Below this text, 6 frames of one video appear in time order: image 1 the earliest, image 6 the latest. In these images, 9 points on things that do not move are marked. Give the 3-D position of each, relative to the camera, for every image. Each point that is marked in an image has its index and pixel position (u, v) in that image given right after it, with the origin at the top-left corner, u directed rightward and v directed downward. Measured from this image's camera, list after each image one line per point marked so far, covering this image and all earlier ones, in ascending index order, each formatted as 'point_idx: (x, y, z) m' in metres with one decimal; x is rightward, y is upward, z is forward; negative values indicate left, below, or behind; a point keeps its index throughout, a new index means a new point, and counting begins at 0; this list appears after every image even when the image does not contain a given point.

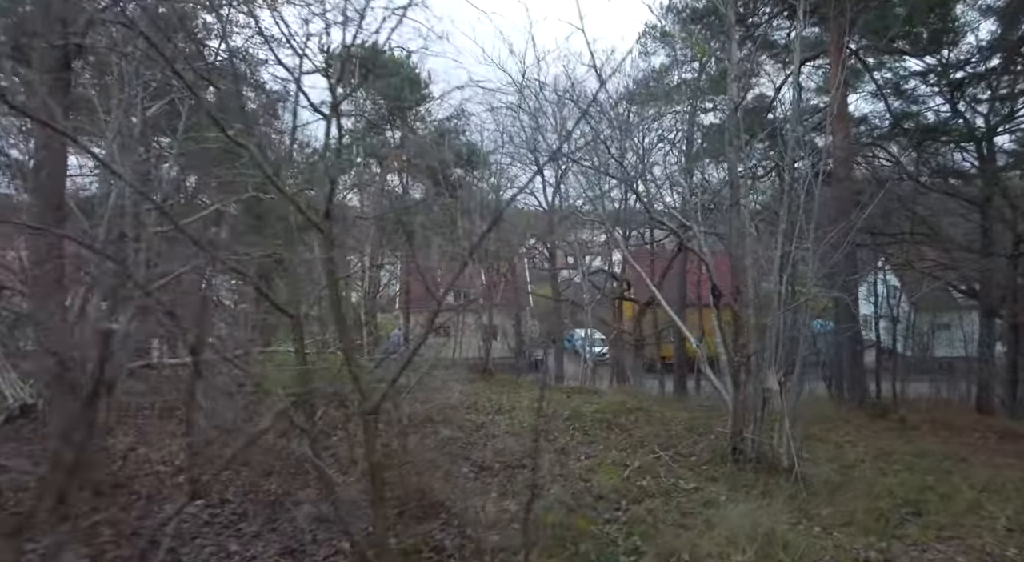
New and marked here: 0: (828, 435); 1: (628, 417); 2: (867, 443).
0: (+4.4, -2.2, +10.3) m
1: (+1.5, -1.8, +9.7) m
2: (+4.8, -2.2, +9.8) m
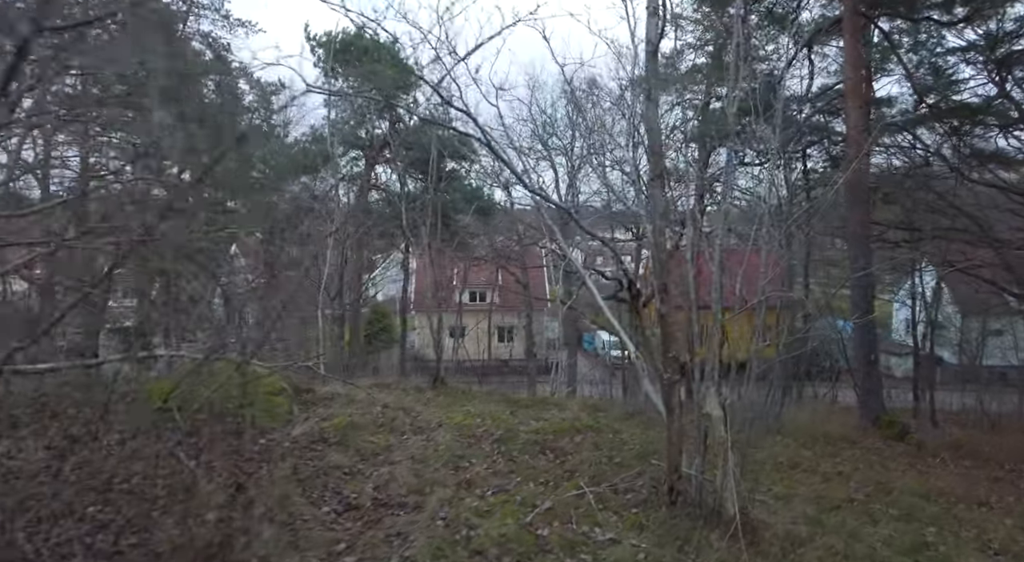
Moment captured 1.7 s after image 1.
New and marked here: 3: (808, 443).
0: (+3.6, -2.2, +8.6) m
1: (+0.6, -1.8, +8.1) m
2: (+4.0, -2.2, +8.1) m
3: (+4.2, -2.3, +10.4) m
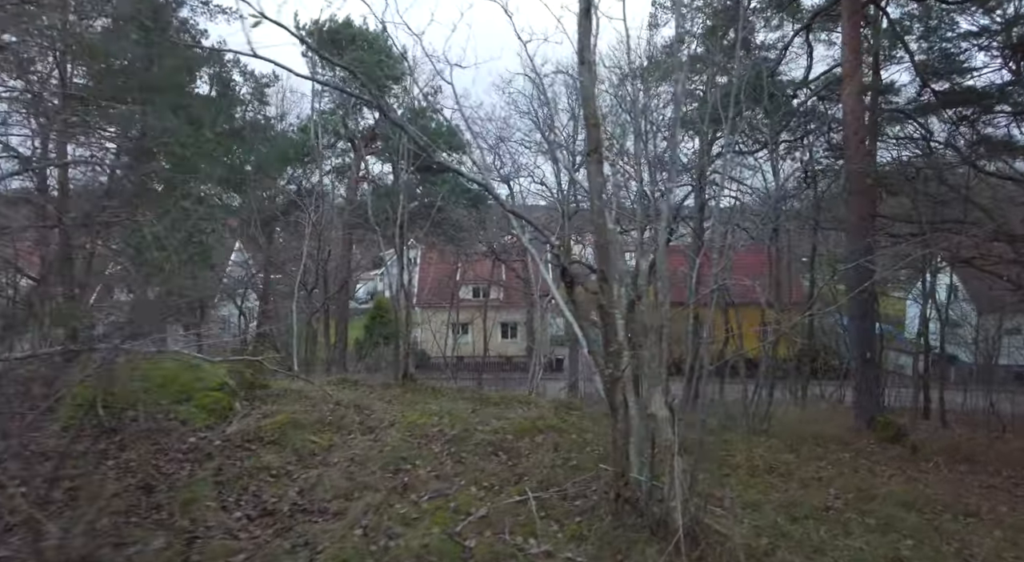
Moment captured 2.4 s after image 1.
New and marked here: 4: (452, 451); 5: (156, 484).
0: (+3.2, -2.1, +8.0) m
1: (+0.2, -1.7, +7.6) m
2: (+3.5, -2.1, +7.5) m
3: (+3.8, -2.2, +9.8) m
4: (-0.6, -1.7, +6.9) m
5: (-2.7, -1.5, +5.5) m
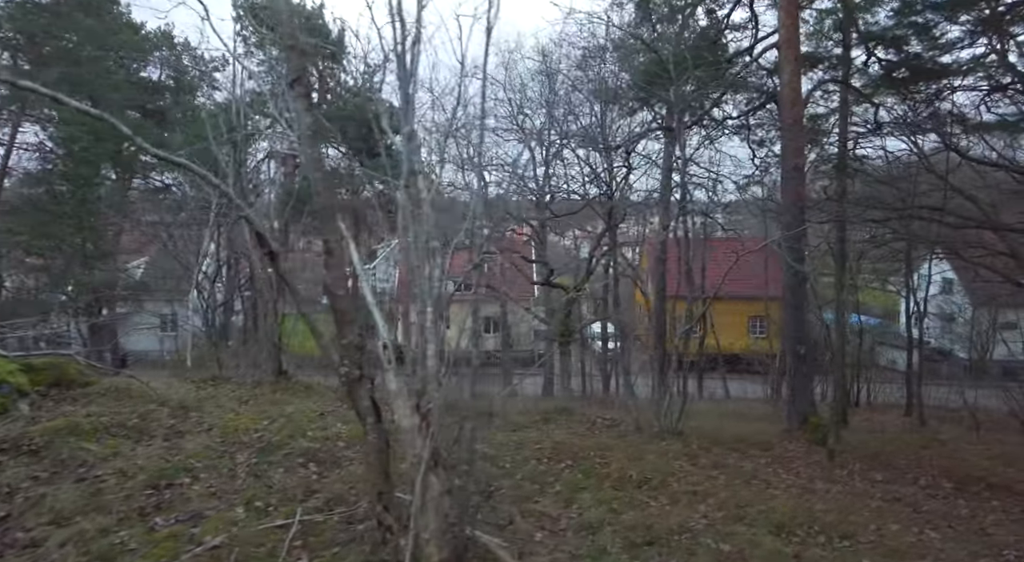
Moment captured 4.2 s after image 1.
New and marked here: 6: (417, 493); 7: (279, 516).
0: (+1.6, -1.9, +7.0) m
1: (-1.4, -1.5, +6.6) m
2: (+1.9, -1.9, +6.5) m
3: (+2.2, -2.0, +8.8) m
4: (-2.2, -1.5, +6.0) m
5: (-4.3, -1.4, +4.5) m
6: (-0.5, -1.2, +3.9) m
7: (-1.6, -1.7, +5.1) m
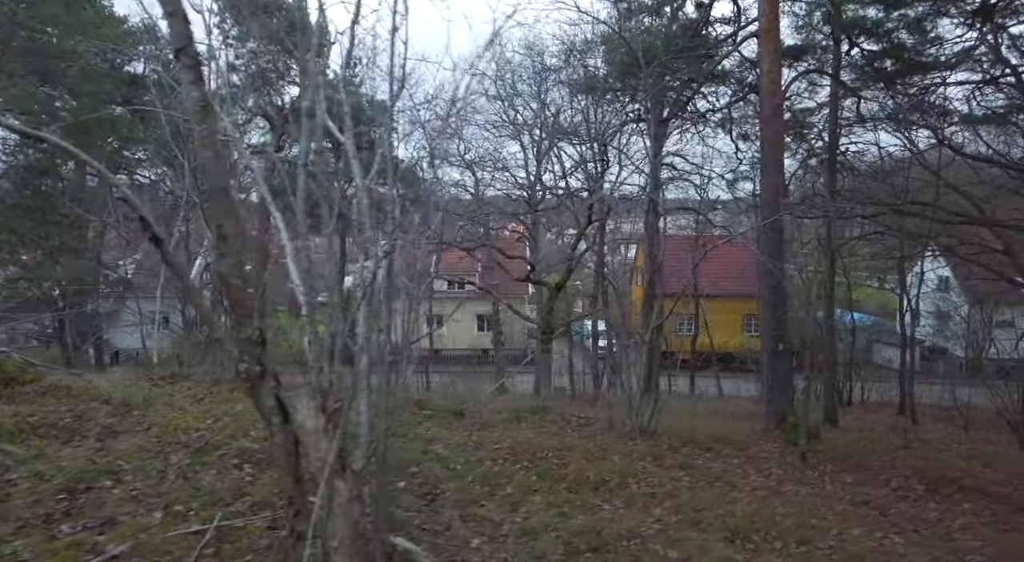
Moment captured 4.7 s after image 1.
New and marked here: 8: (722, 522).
0: (+1.2, -1.9, +6.7) m
1: (-1.8, -1.4, +6.4) m
2: (+1.5, -1.9, +6.2) m
3: (+1.8, -2.0, +8.5) m
4: (-2.6, -1.4, +5.7) m
5: (-4.7, -1.3, +4.2) m
6: (-0.9, -1.1, +3.7) m
7: (-2.1, -1.6, +4.8) m
8: (+1.7, -1.9, +5.7) m
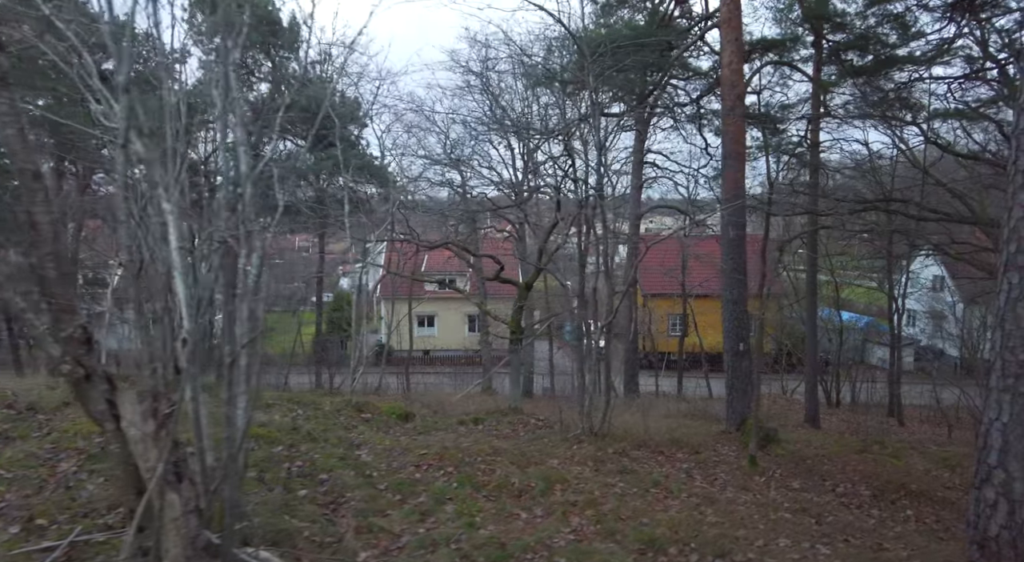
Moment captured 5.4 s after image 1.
0: (+0.5, -1.8, +6.4) m
1: (-2.5, -1.4, +6.0) m
2: (+0.8, -1.9, +5.9) m
3: (+1.1, -1.9, +8.1) m
4: (-3.3, -1.4, +5.3) m
5: (-5.4, -1.3, +3.9) m
6: (-1.6, -1.1, +3.3) m
7: (-2.8, -1.6, +4.5) m
8: (+1.0, -1.8, +5.3) m
